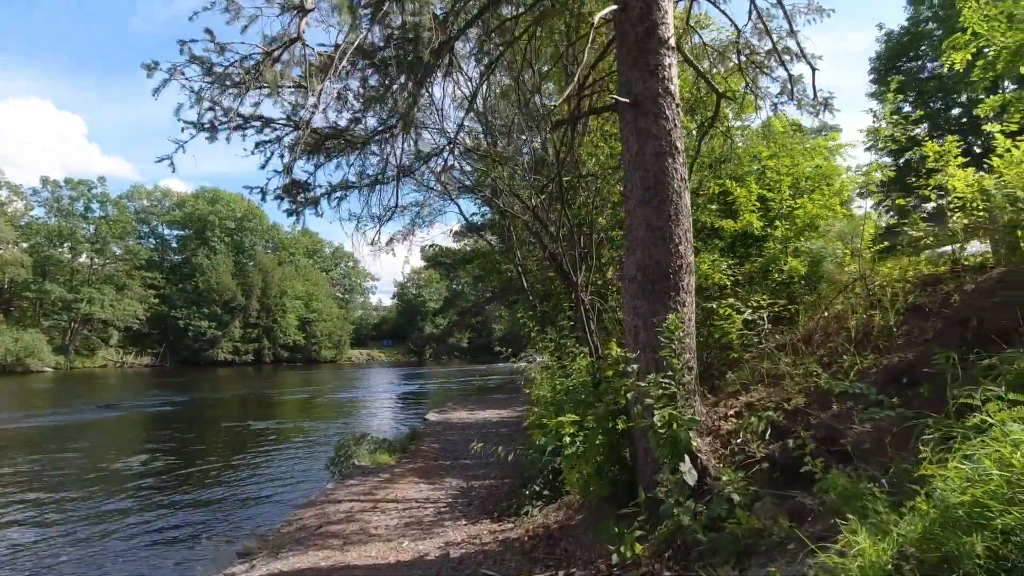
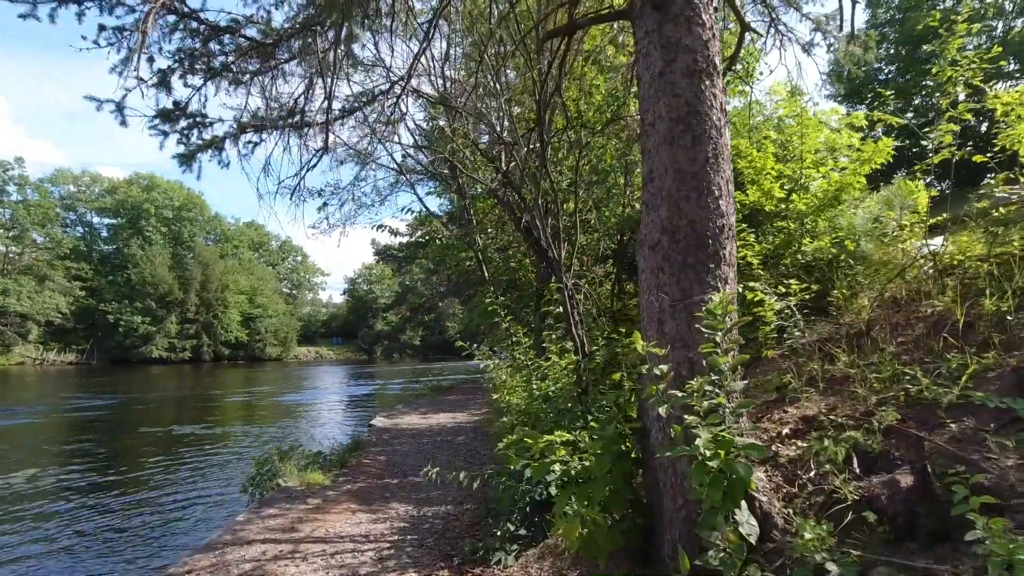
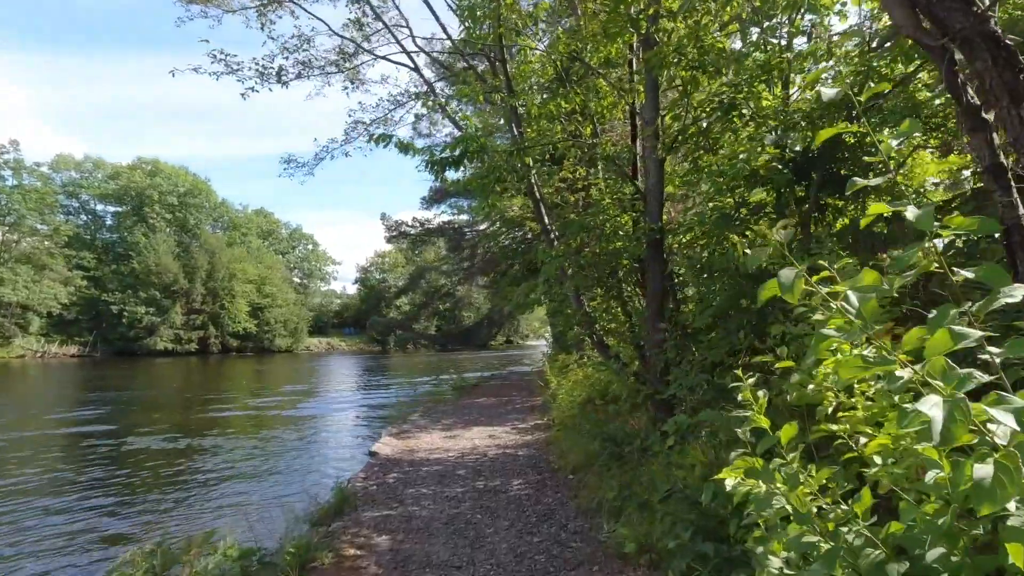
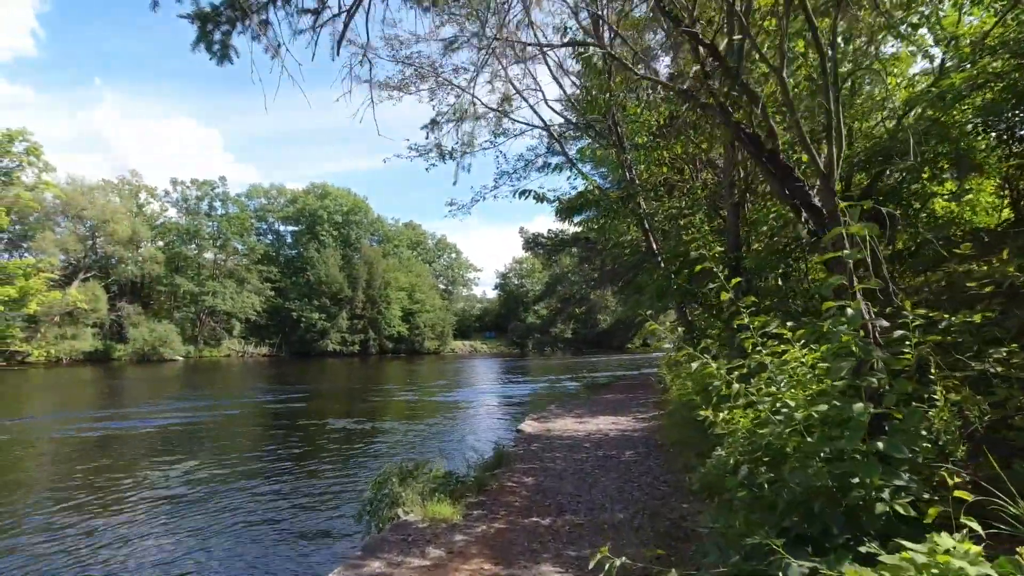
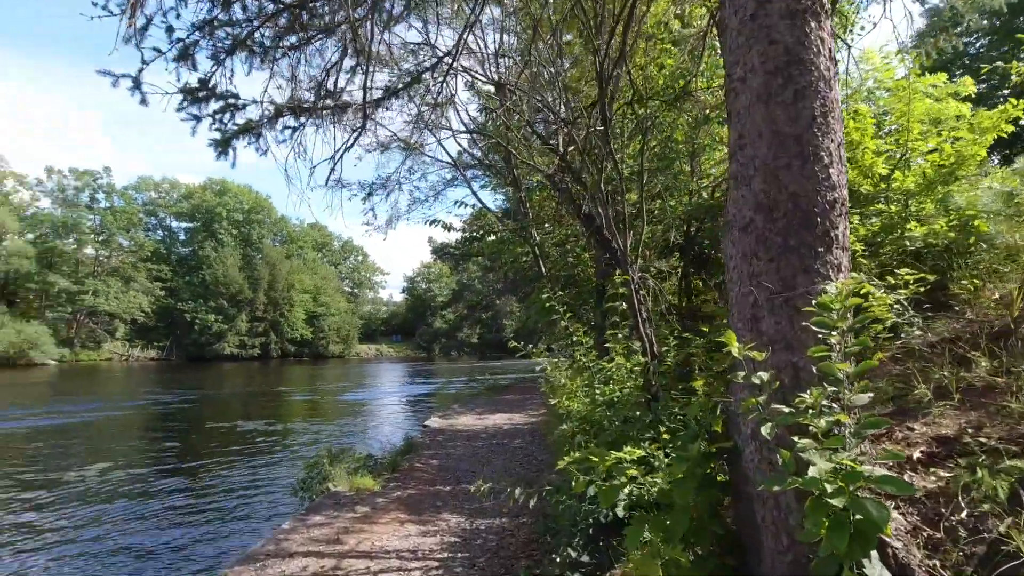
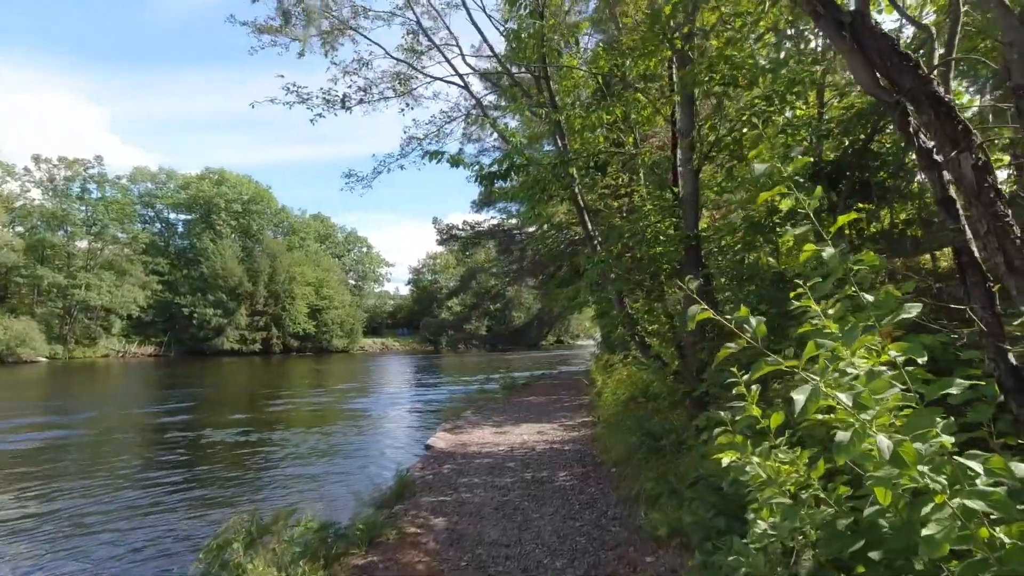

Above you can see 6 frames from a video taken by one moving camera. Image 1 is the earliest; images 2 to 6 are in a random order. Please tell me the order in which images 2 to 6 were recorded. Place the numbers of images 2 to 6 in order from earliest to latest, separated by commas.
2, 5, 4, 6, 3
